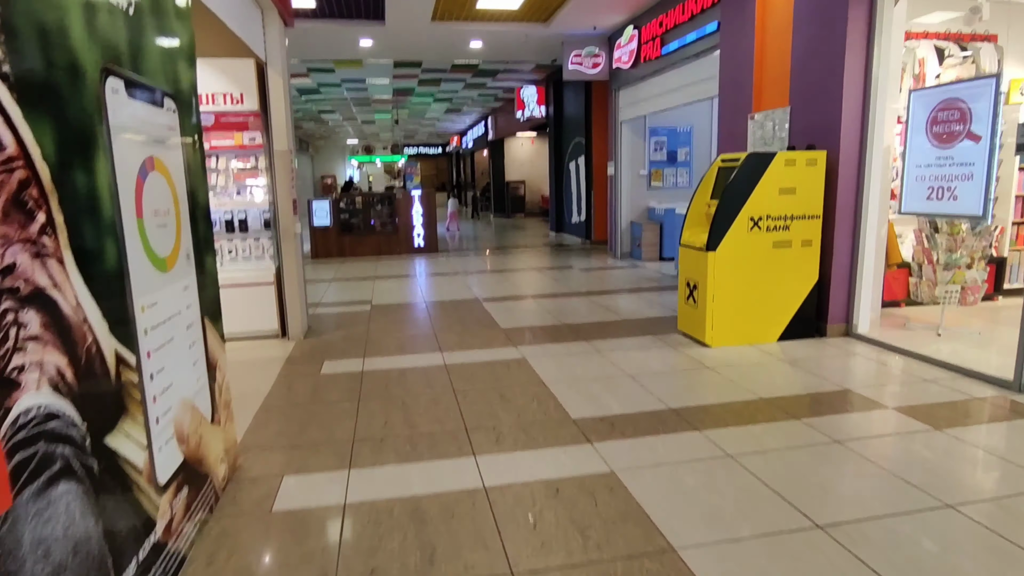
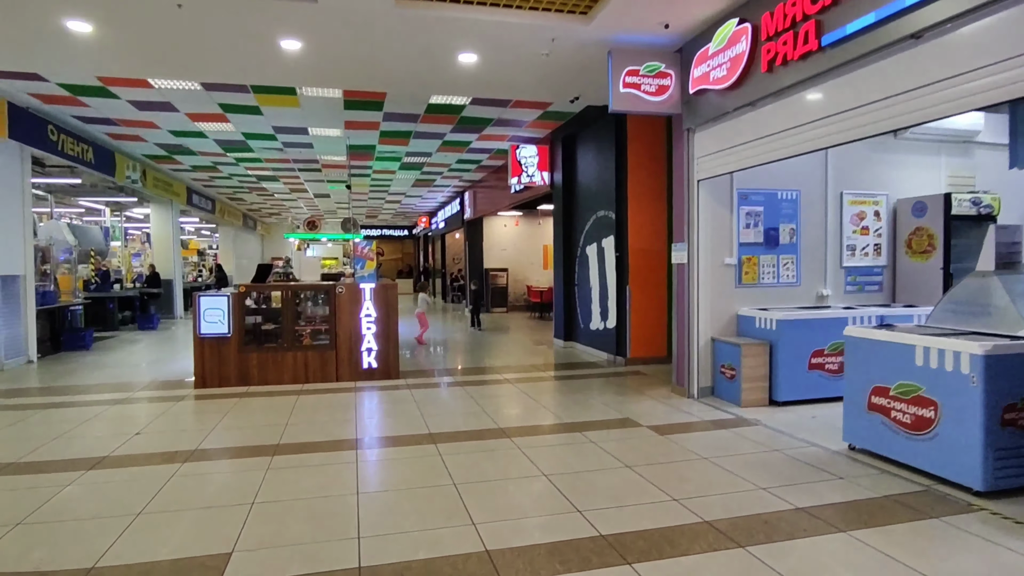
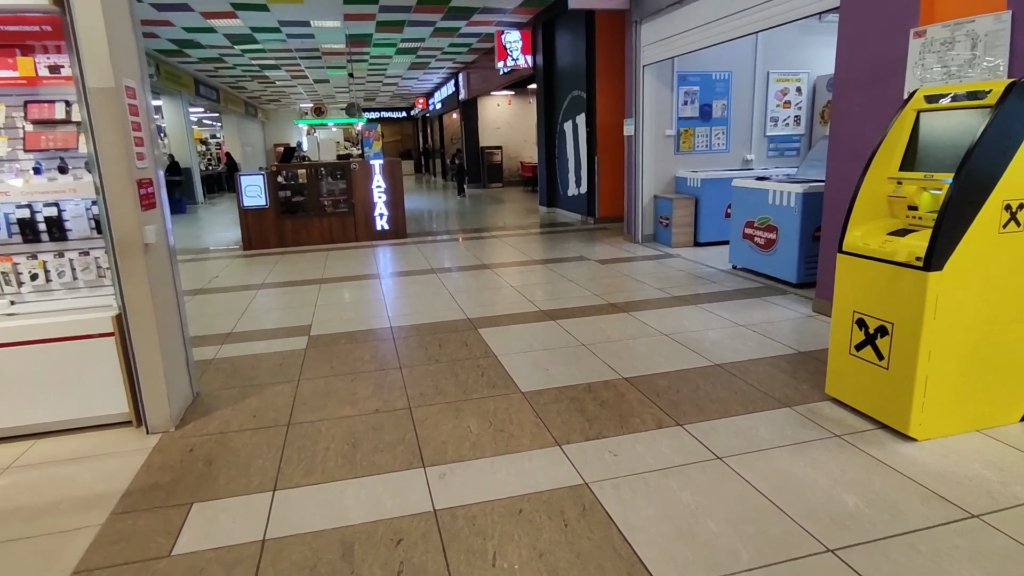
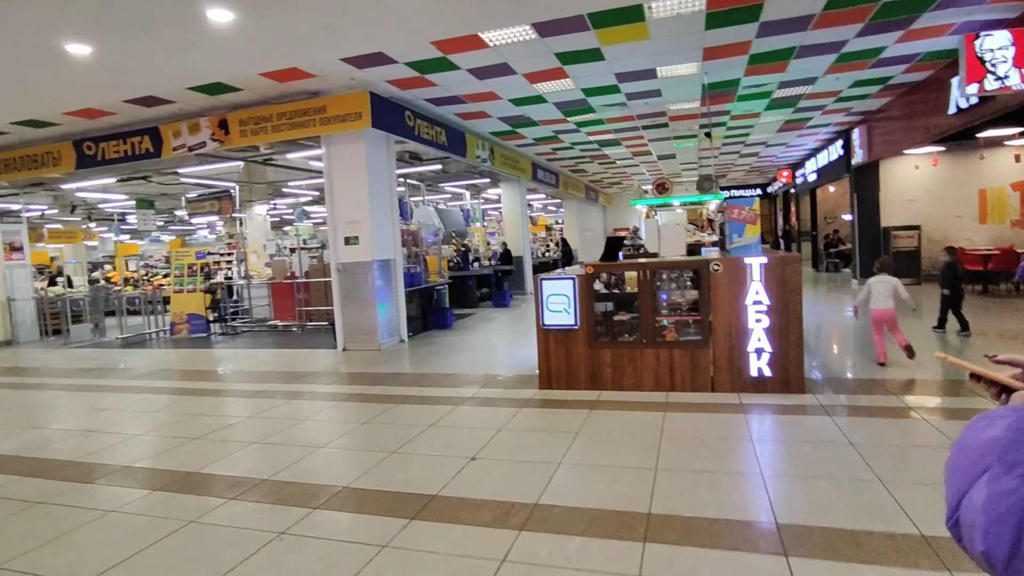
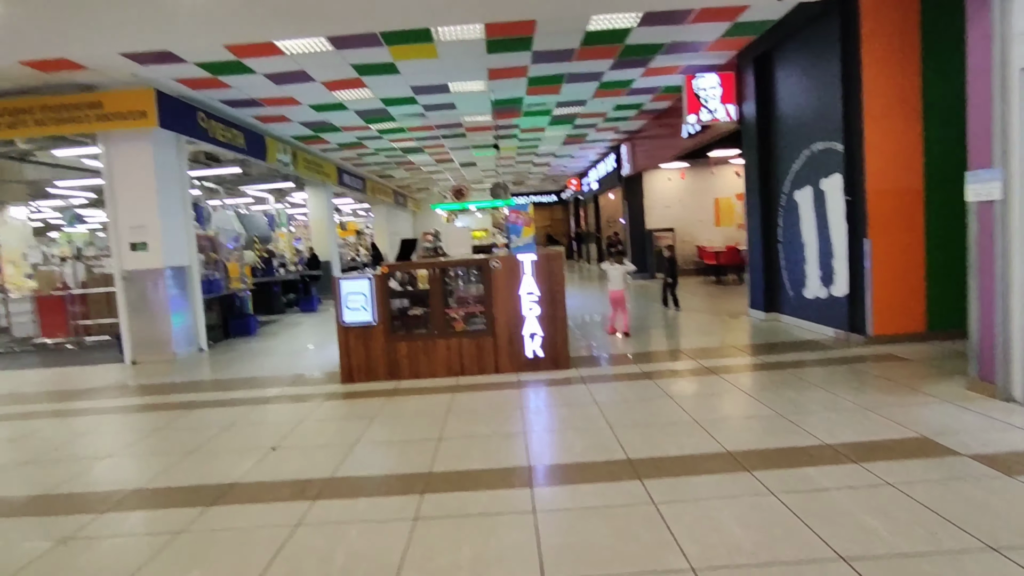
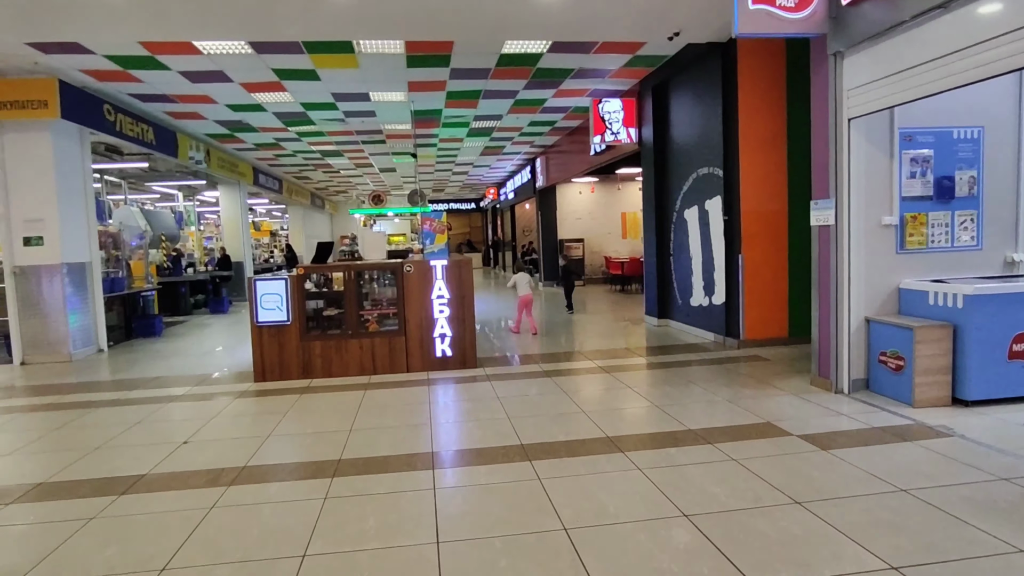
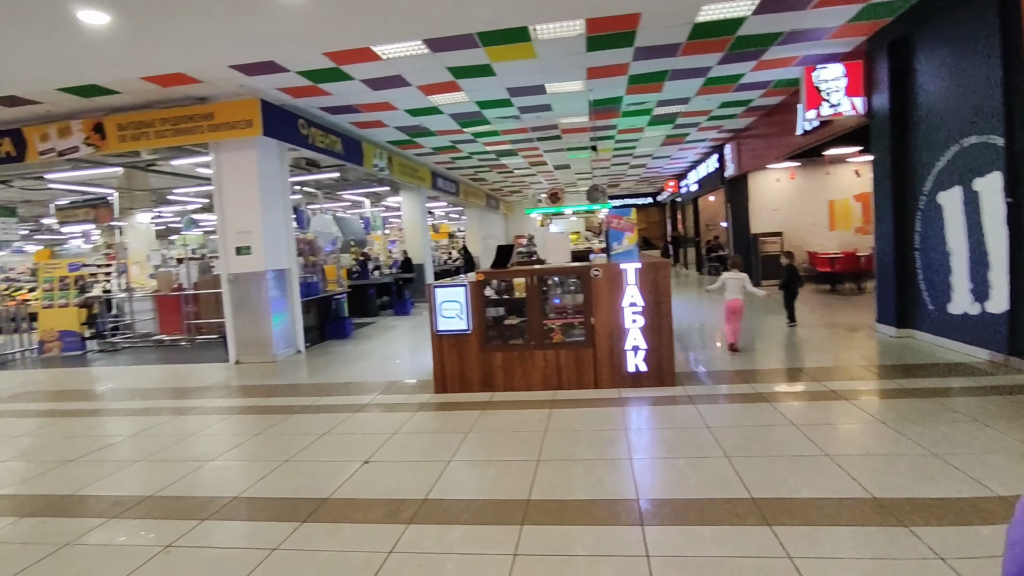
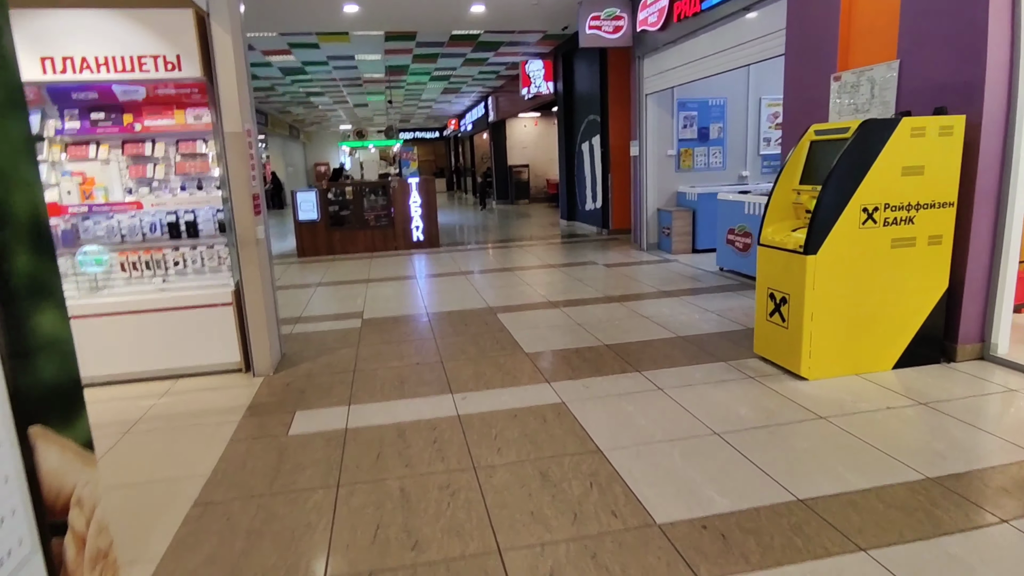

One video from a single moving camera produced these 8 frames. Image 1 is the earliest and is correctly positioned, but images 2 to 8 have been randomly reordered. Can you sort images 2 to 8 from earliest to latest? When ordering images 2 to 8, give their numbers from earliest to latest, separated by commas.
8, 3, 2, 6, 5, 7, 4
